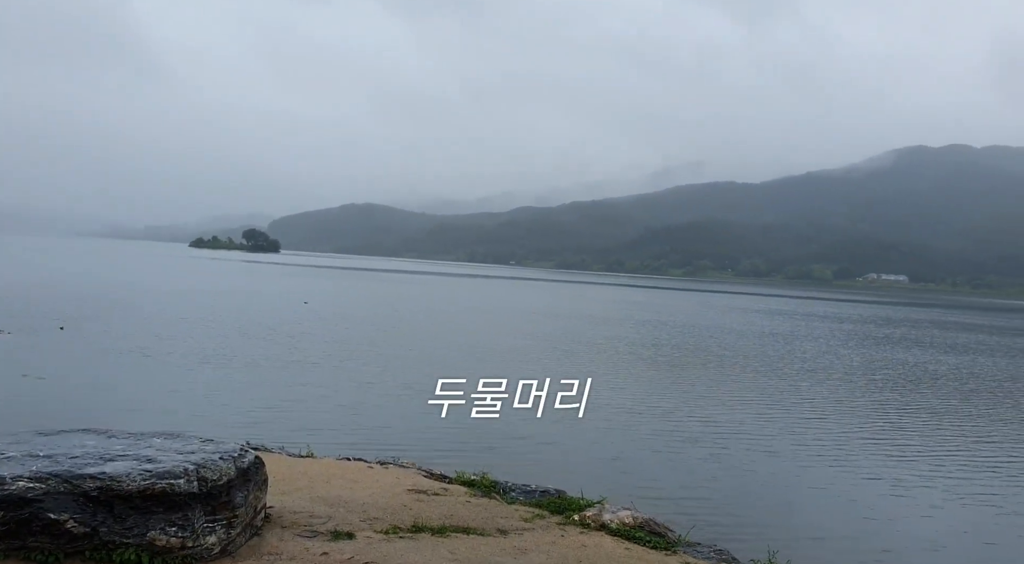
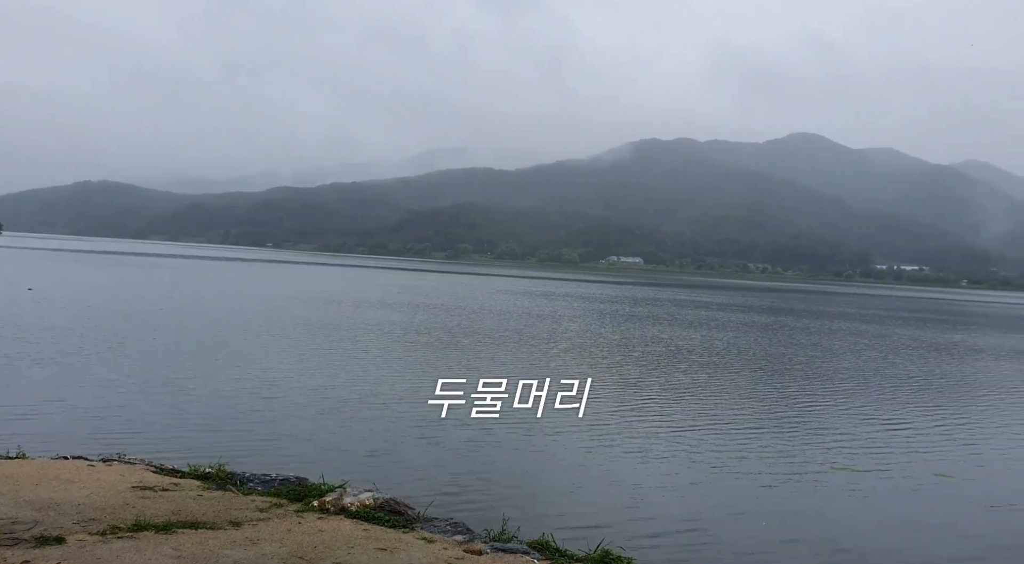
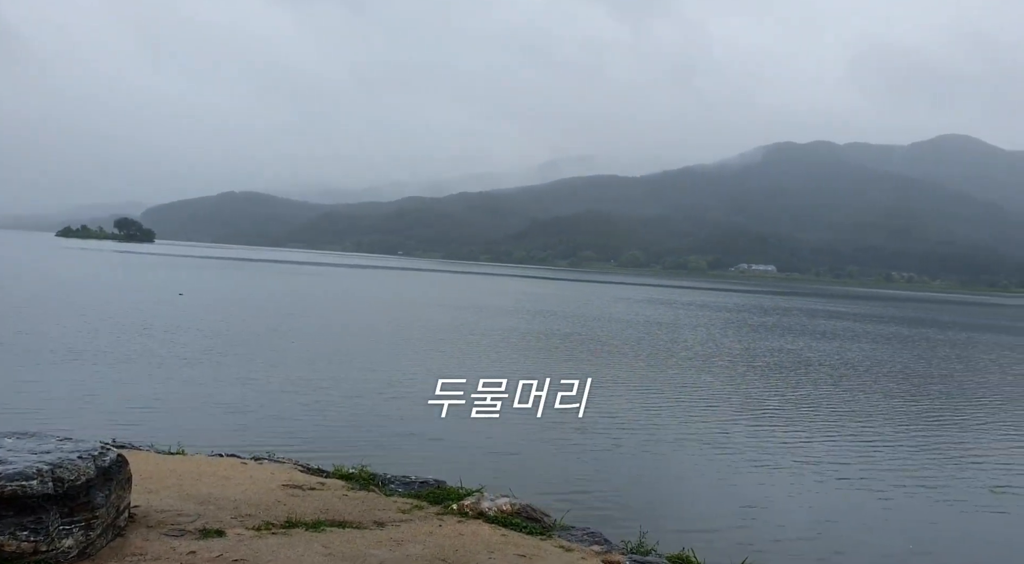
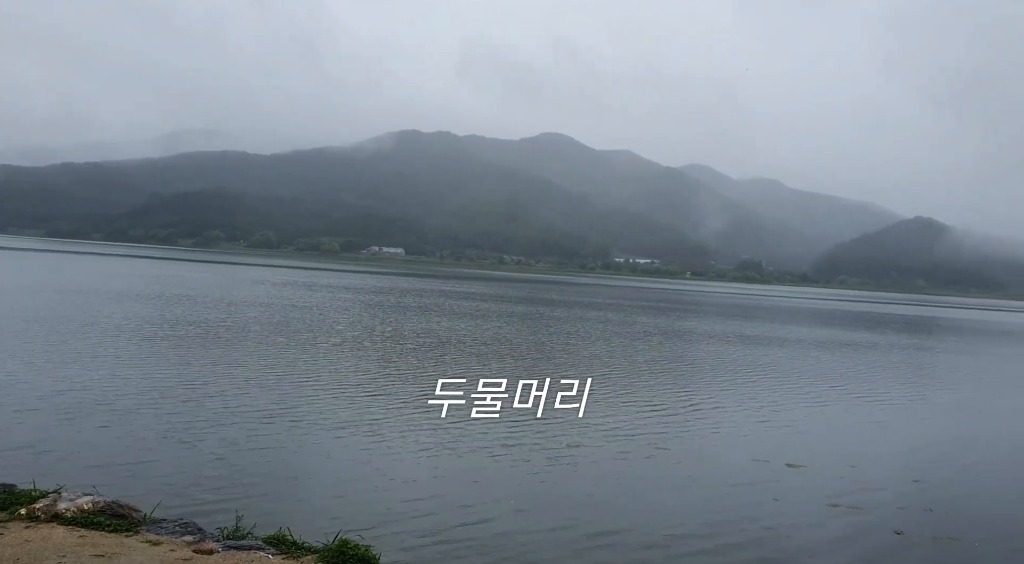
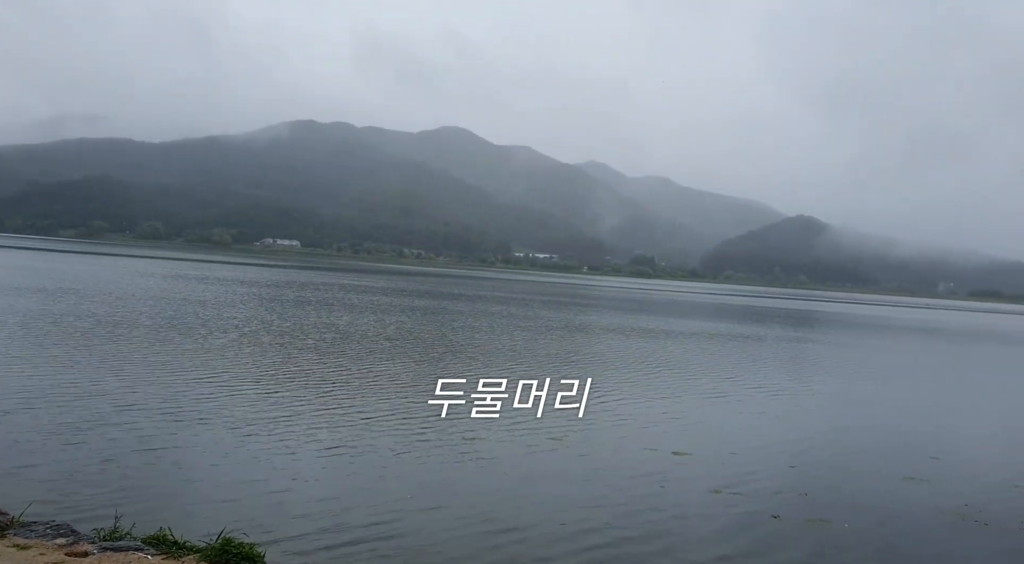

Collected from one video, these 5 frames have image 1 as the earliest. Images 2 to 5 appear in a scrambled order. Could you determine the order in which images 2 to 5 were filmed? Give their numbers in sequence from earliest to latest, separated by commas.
3, 2, 4, 5
